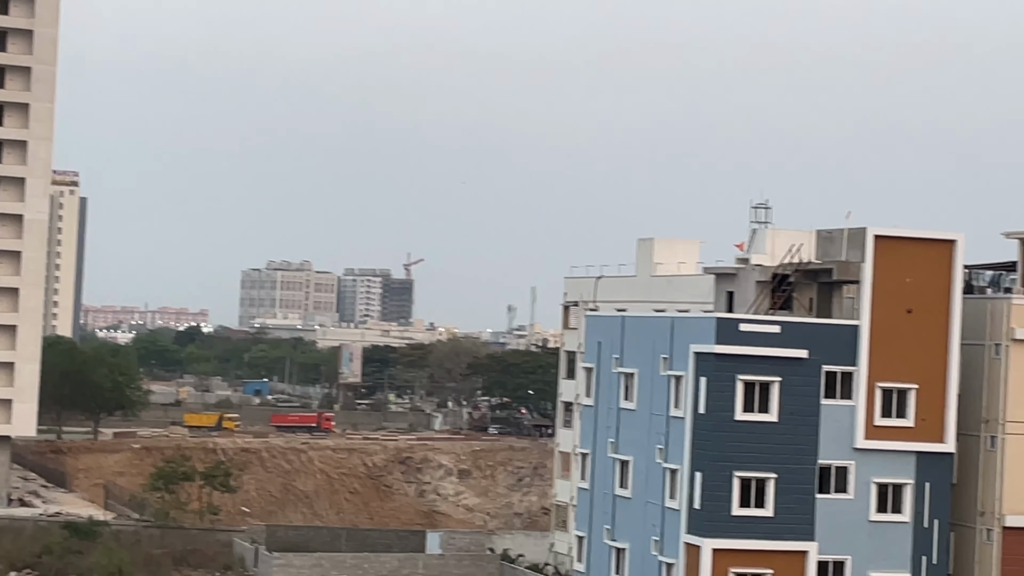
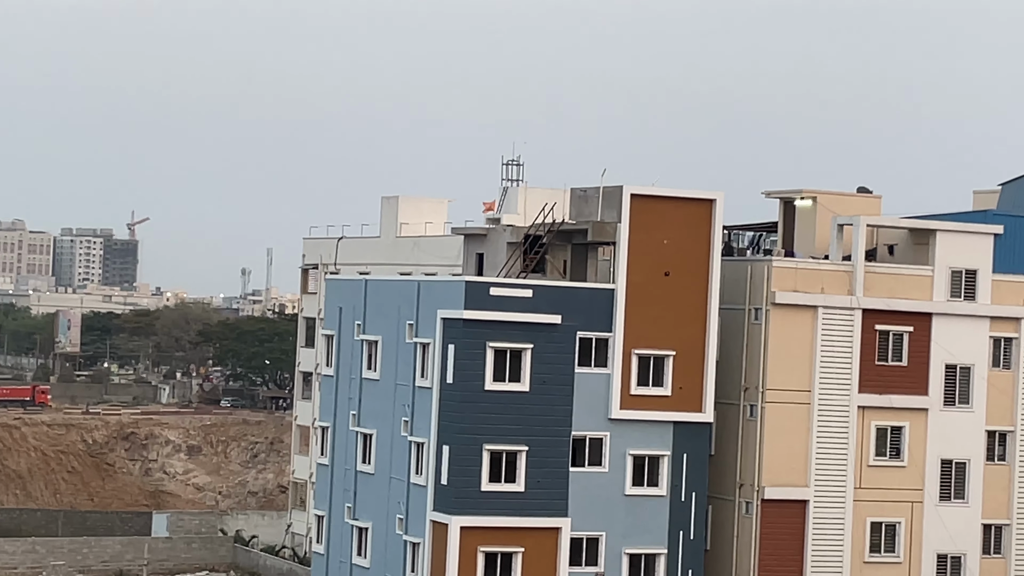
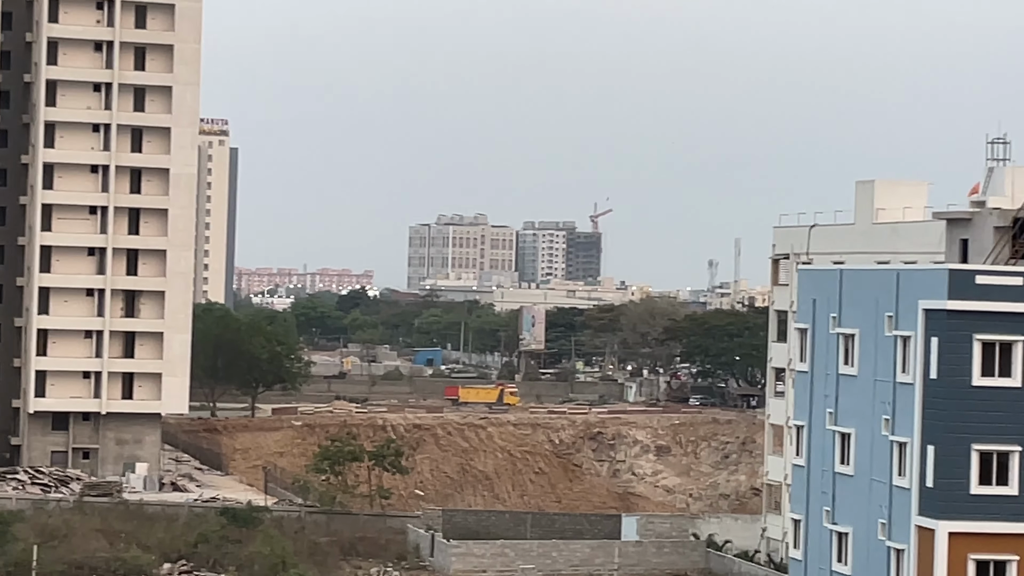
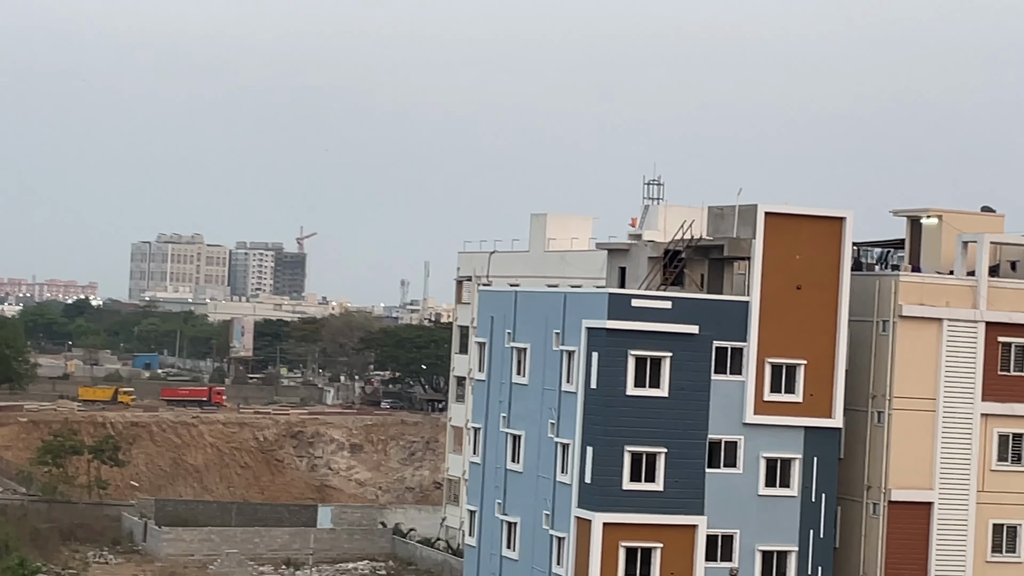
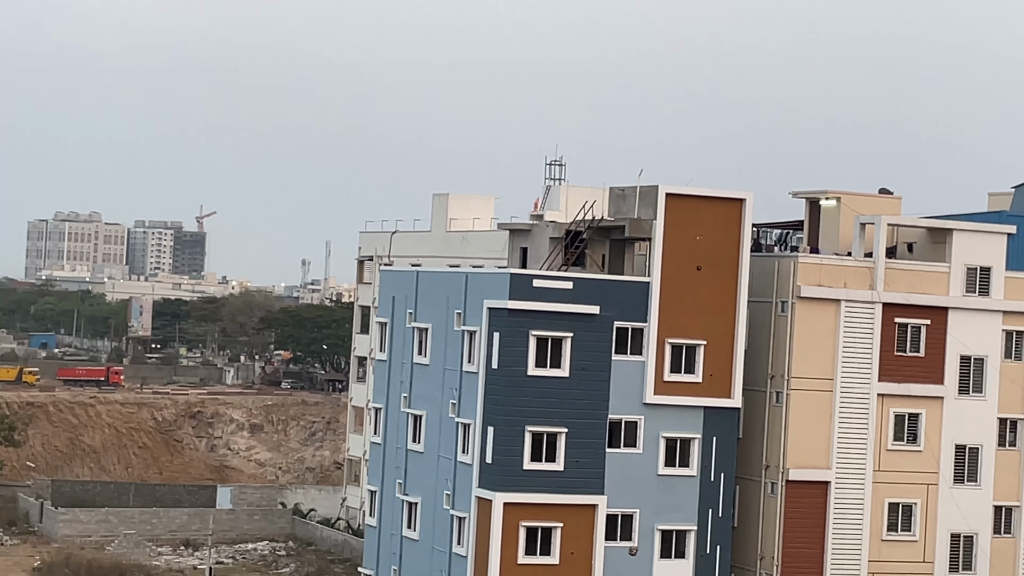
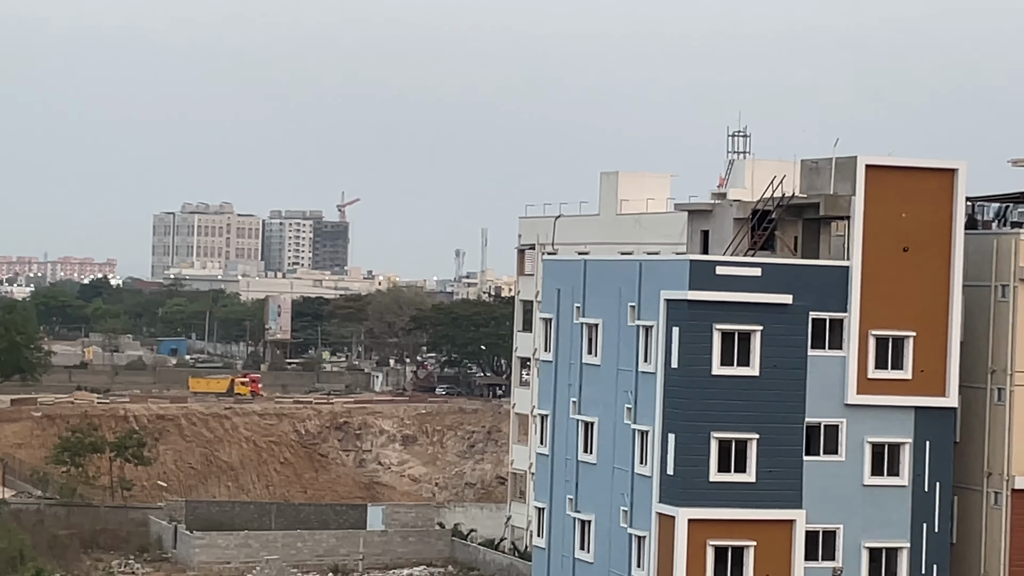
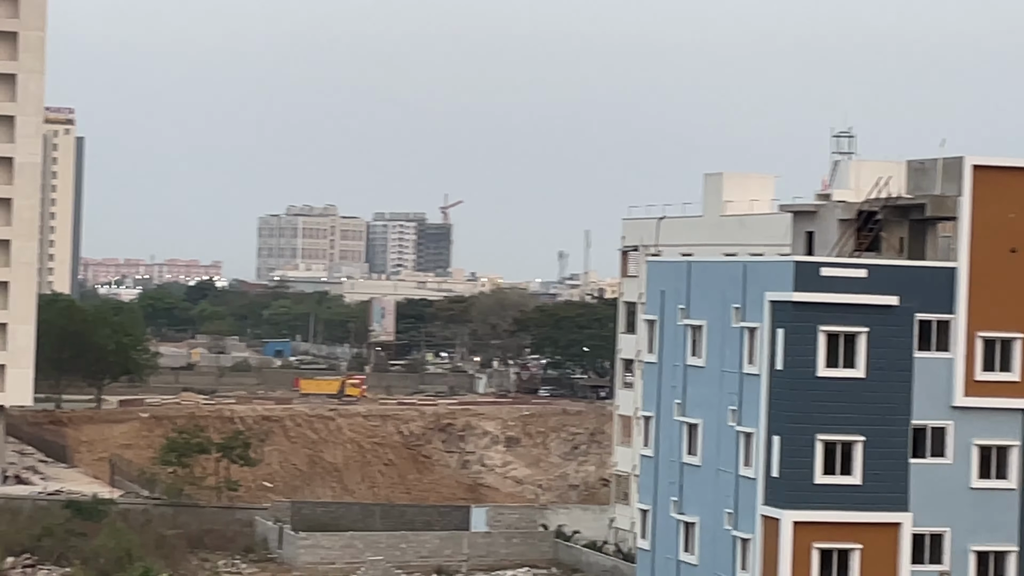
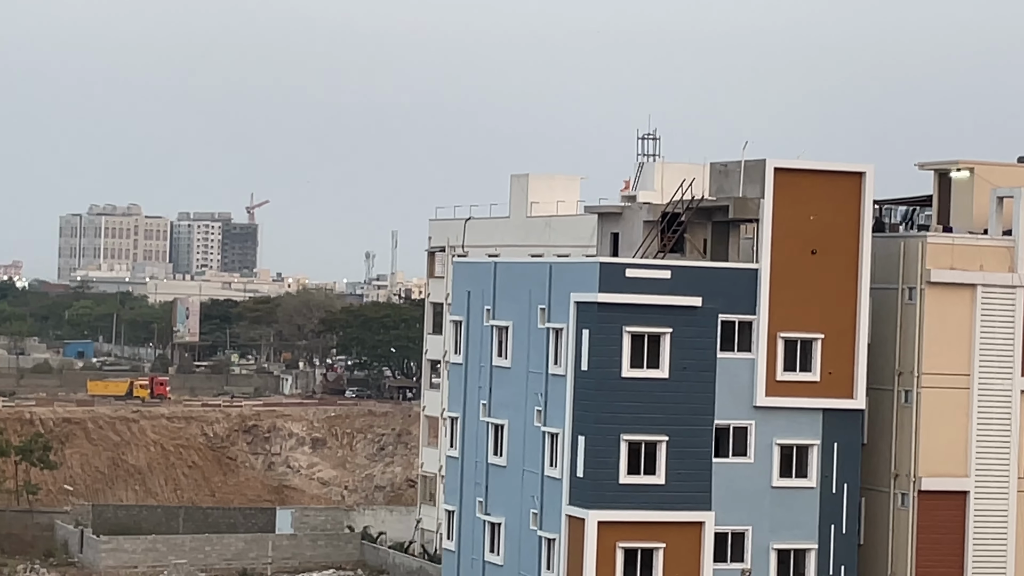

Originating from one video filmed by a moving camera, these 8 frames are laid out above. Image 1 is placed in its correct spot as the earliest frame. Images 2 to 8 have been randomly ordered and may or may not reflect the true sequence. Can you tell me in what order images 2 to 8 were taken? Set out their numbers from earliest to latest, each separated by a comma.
4, 5, 2, 8, 6, 7, 3
